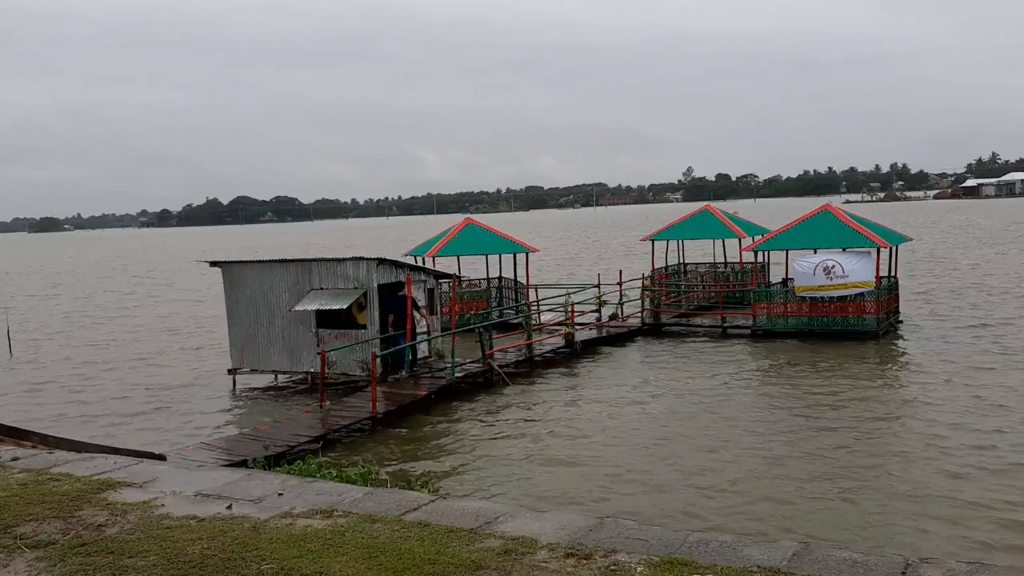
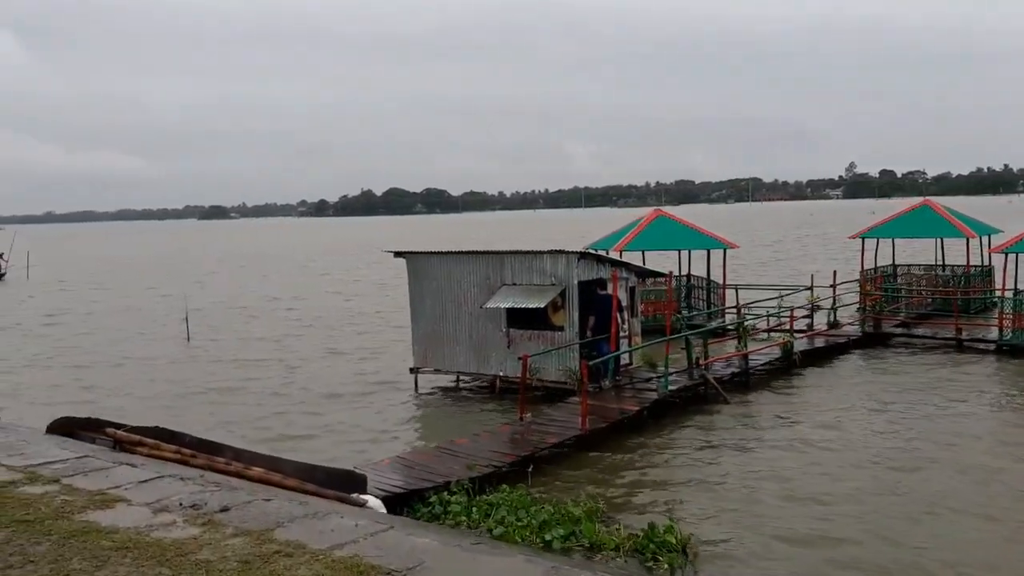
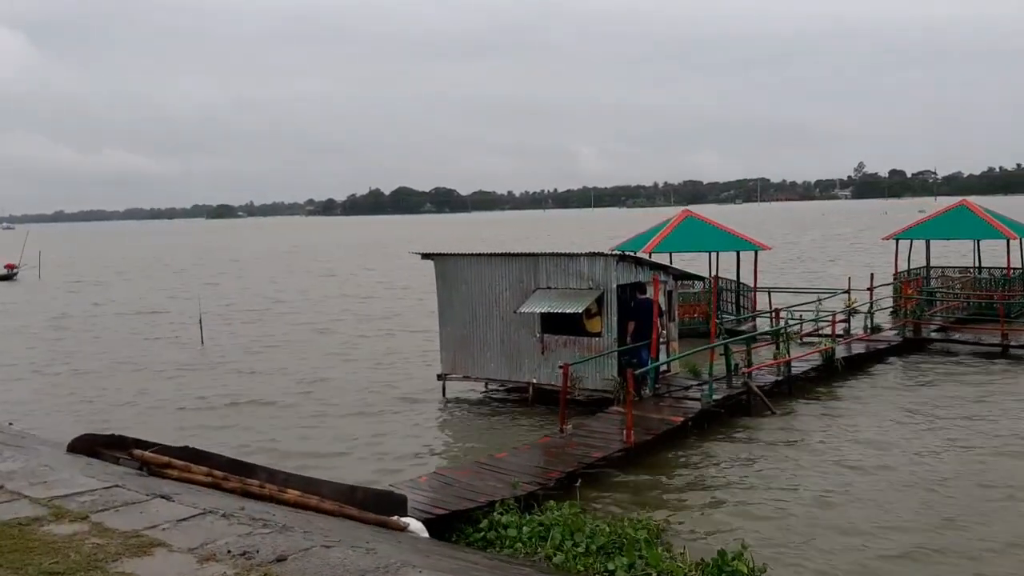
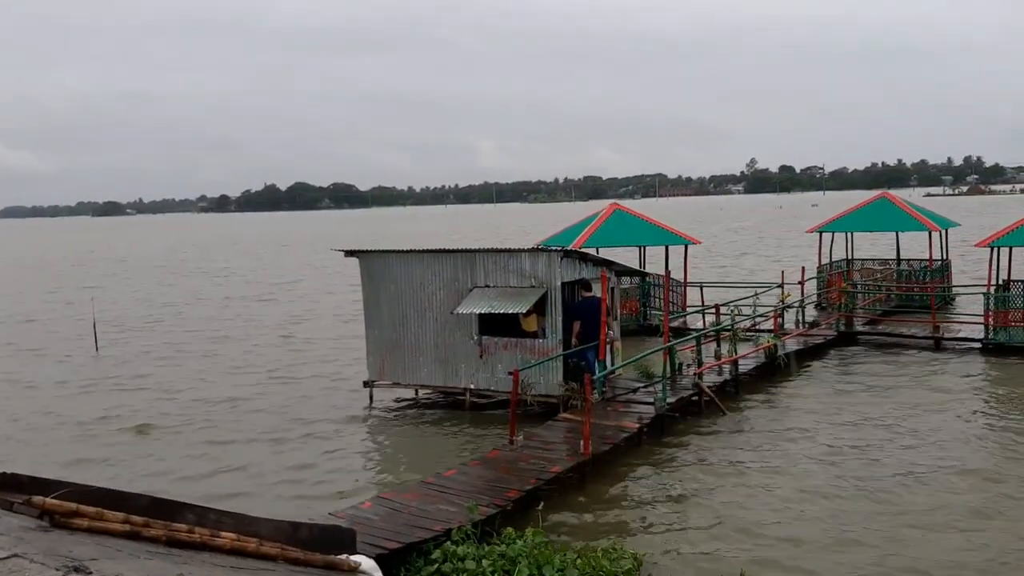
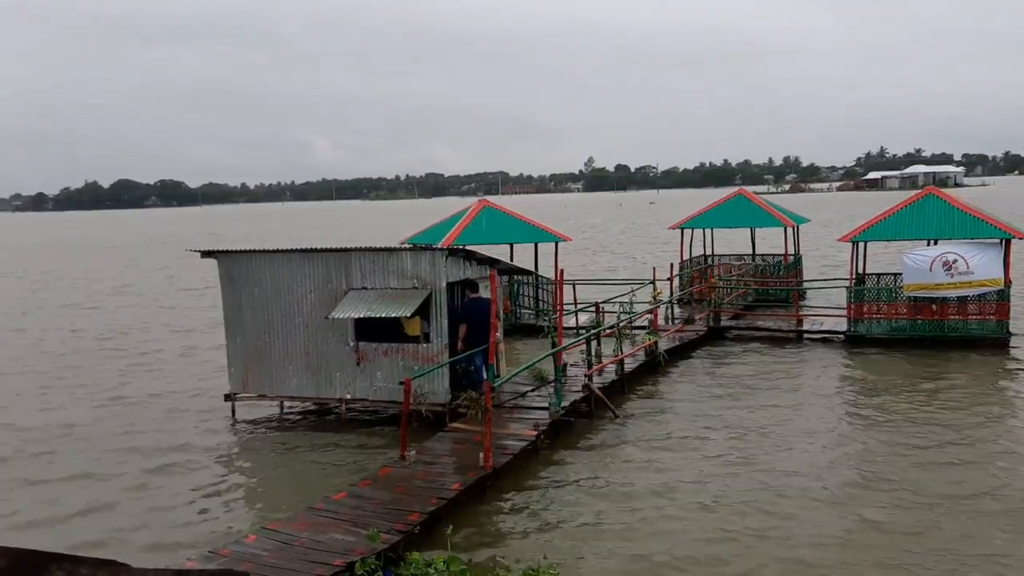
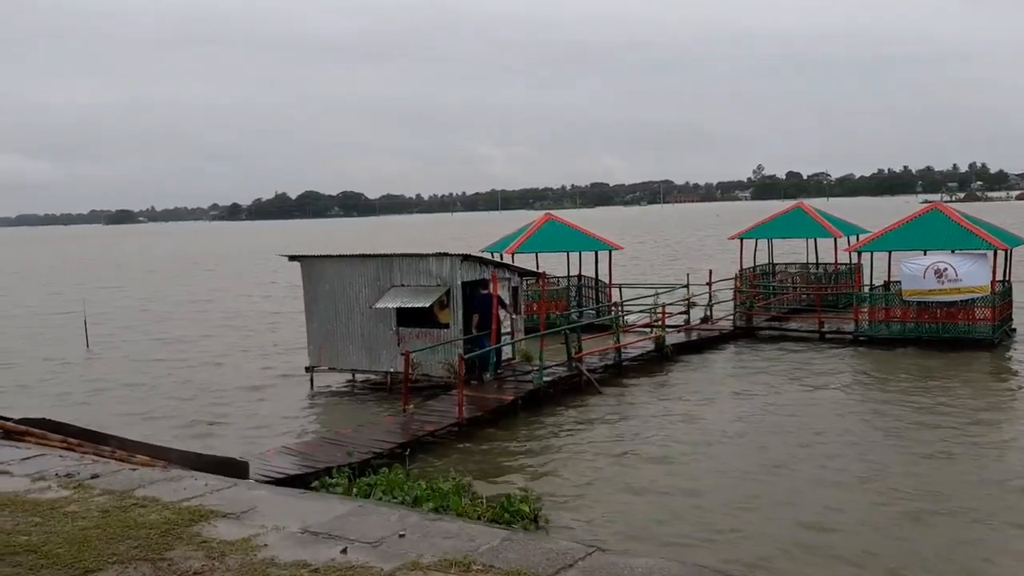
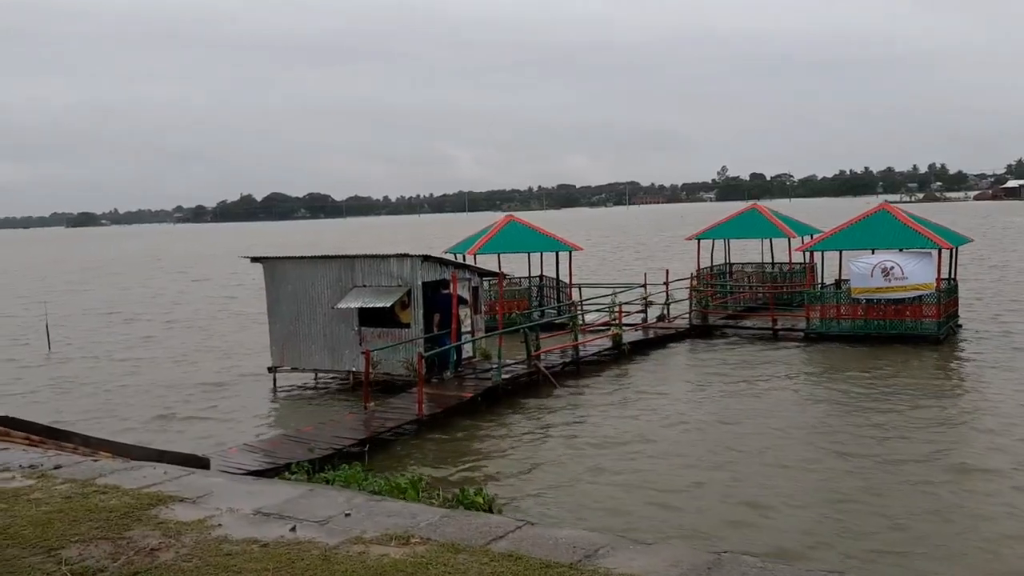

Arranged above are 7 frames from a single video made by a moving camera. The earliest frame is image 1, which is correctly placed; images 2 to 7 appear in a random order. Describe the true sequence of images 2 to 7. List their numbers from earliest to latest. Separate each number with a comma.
7, 6, 2, 3, 4, 5
